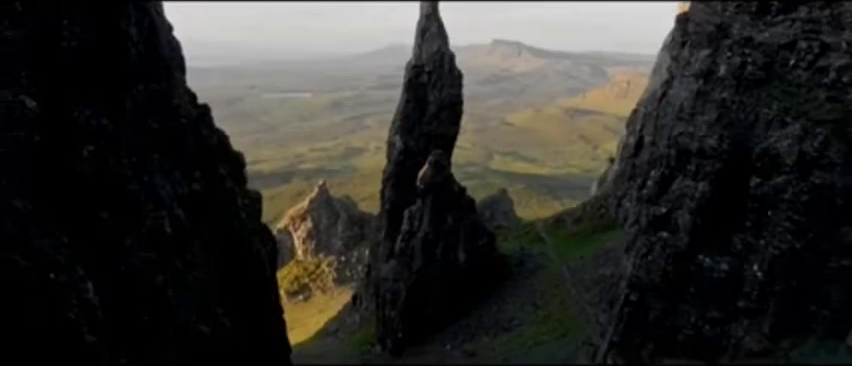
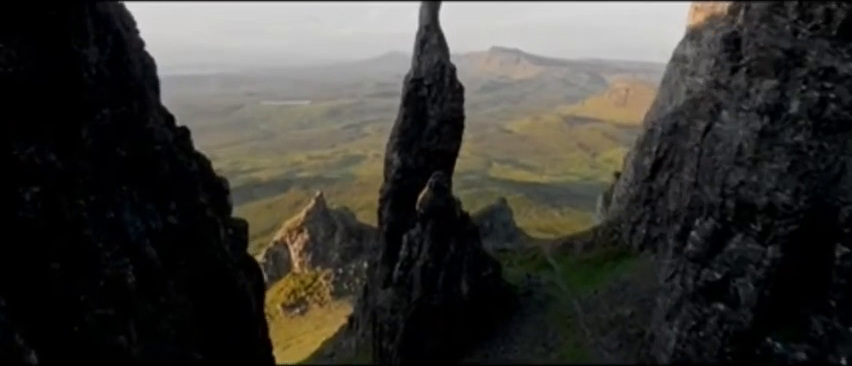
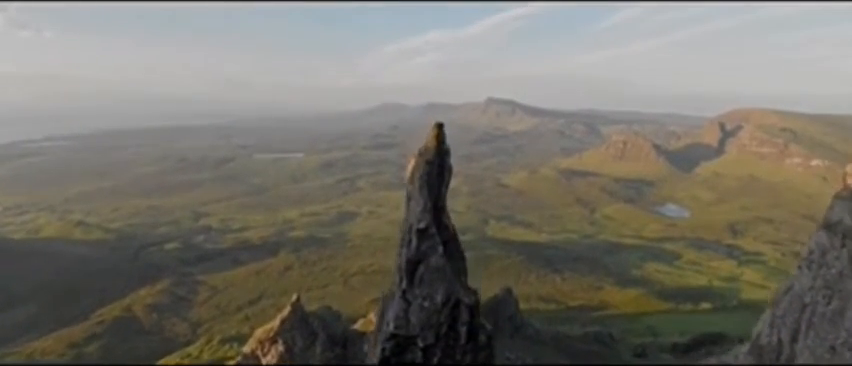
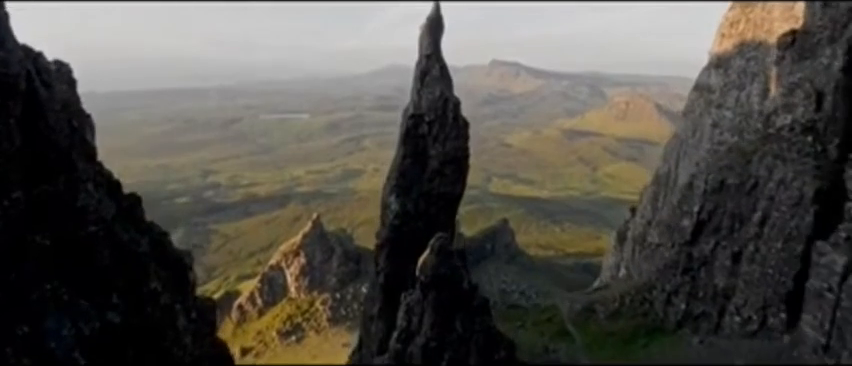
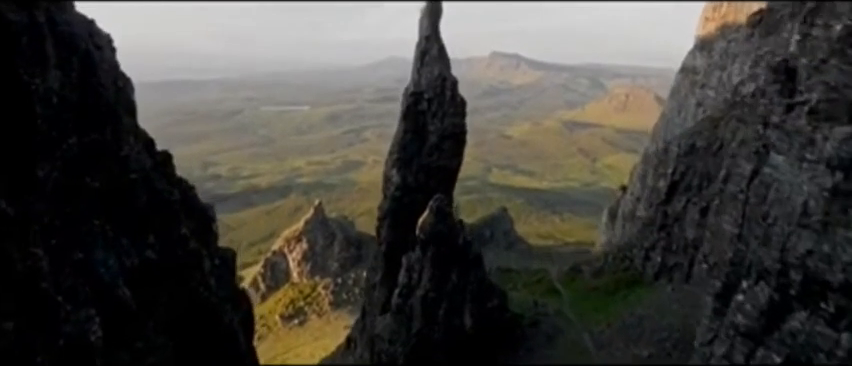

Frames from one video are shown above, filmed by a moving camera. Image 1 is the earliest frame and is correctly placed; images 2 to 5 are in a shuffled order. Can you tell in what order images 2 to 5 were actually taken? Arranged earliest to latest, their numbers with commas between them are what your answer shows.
2, 5, 4, 3
